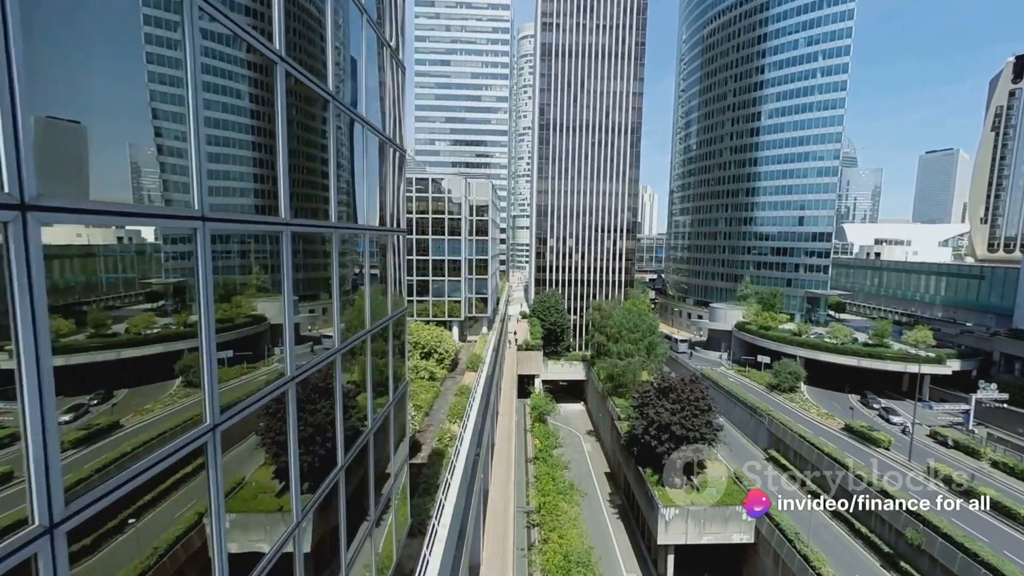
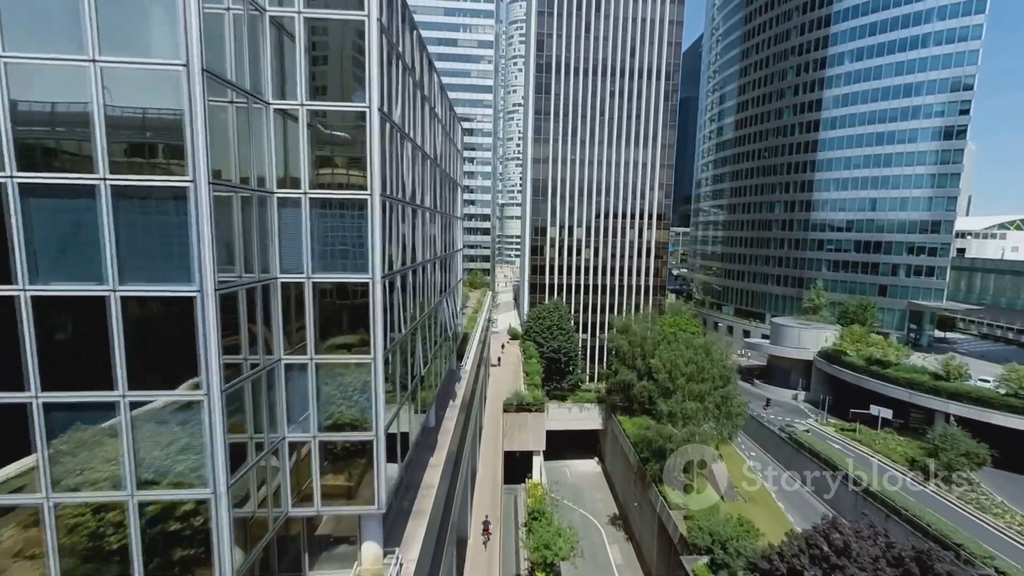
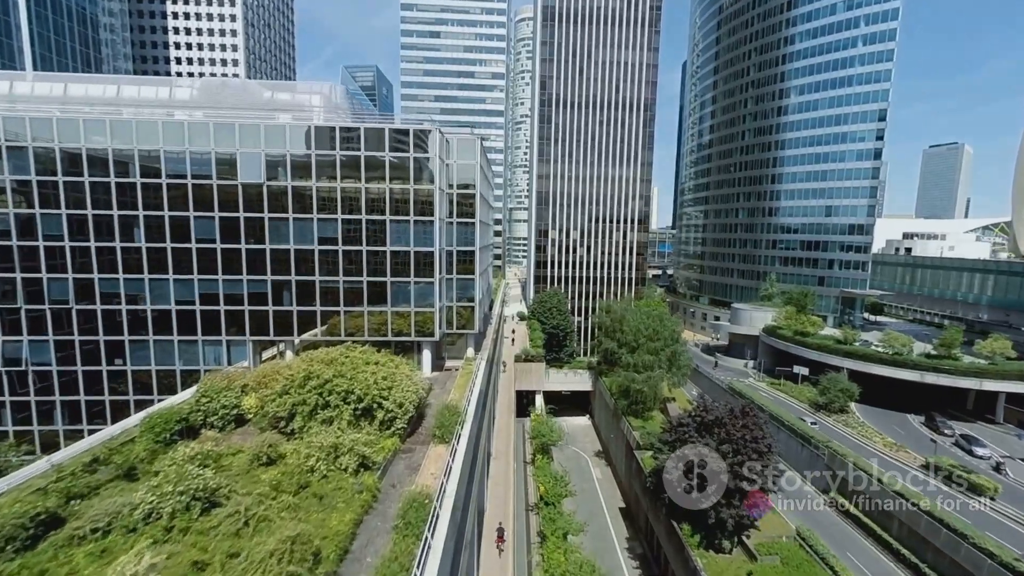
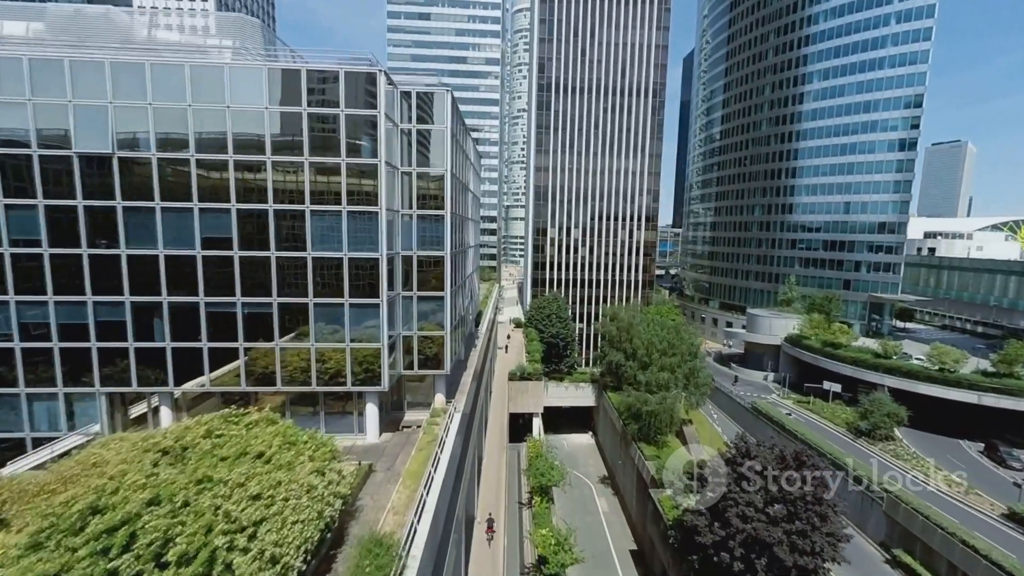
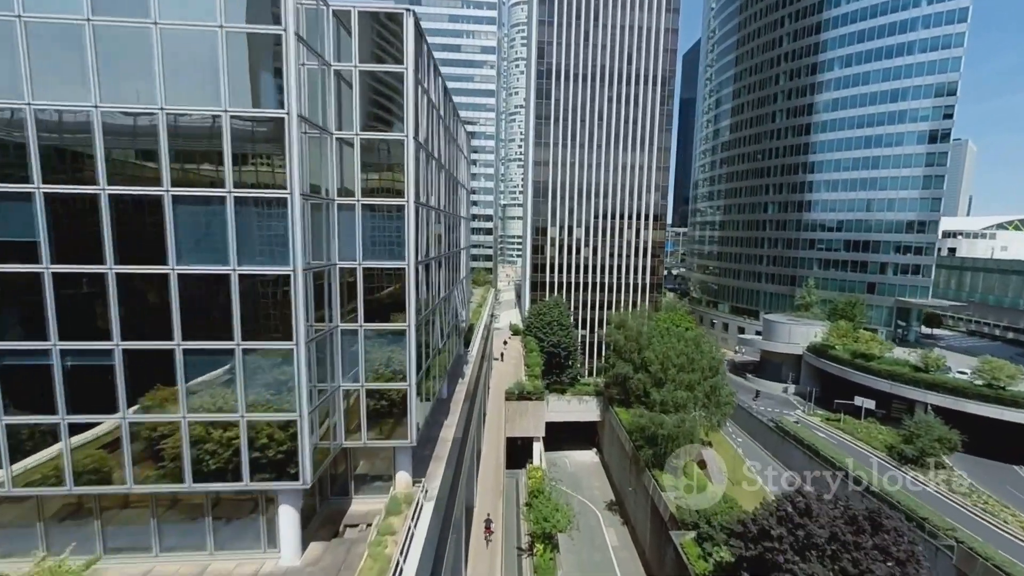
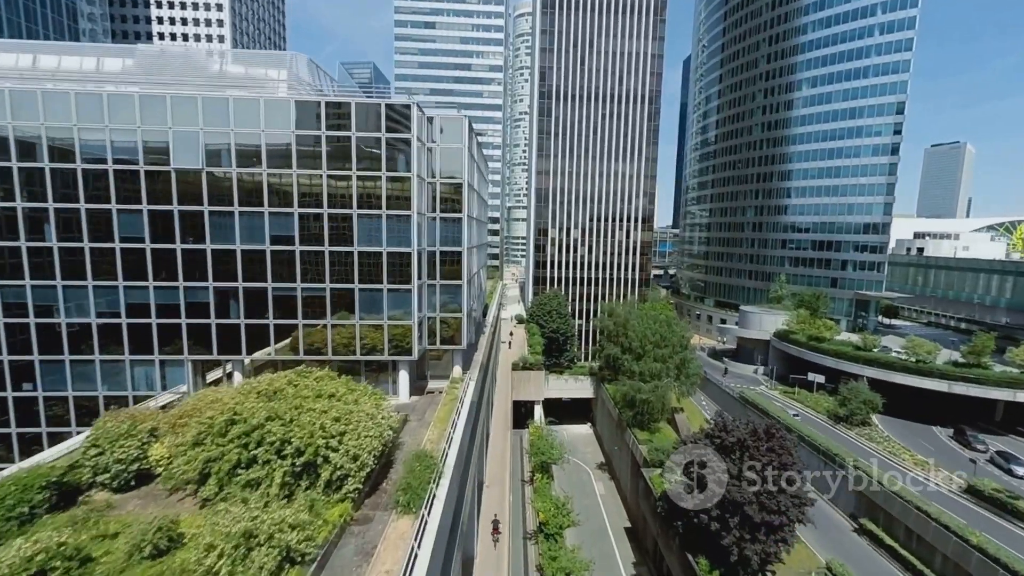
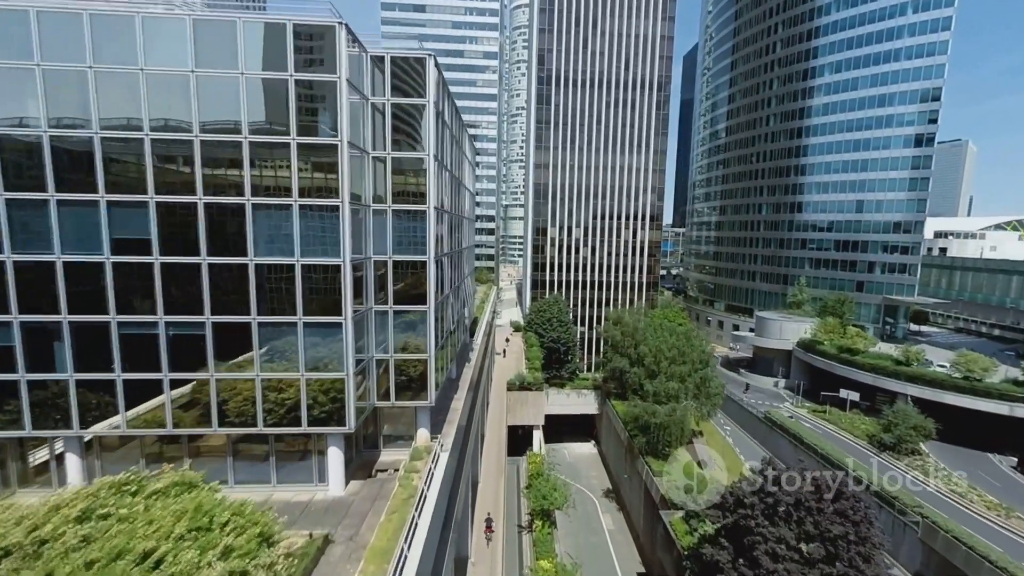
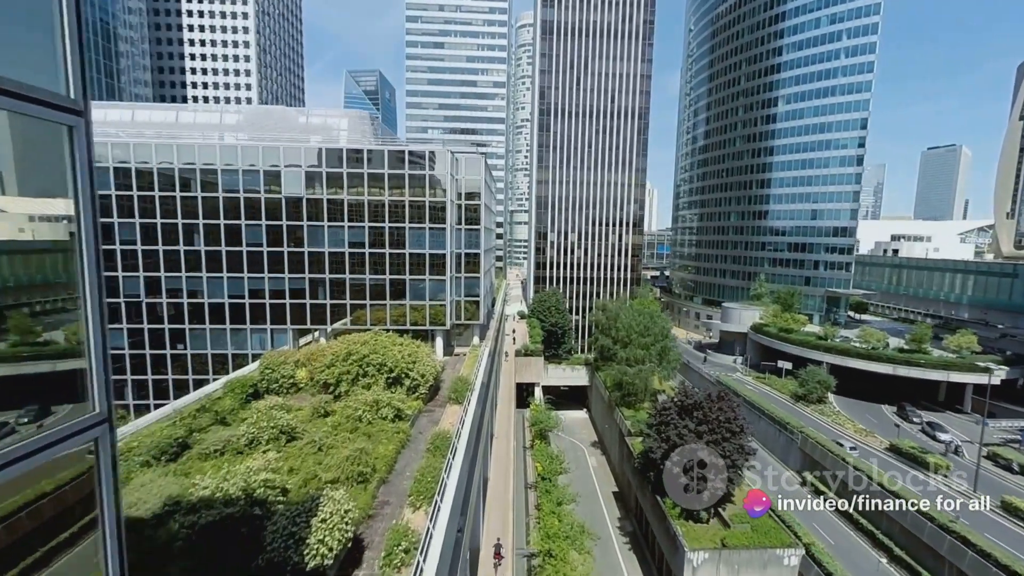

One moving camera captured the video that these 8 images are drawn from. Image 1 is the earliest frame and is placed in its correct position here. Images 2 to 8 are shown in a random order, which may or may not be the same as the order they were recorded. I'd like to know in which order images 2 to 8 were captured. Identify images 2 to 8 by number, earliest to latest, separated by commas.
8, 3, 6, 4, 7, 5, 2
